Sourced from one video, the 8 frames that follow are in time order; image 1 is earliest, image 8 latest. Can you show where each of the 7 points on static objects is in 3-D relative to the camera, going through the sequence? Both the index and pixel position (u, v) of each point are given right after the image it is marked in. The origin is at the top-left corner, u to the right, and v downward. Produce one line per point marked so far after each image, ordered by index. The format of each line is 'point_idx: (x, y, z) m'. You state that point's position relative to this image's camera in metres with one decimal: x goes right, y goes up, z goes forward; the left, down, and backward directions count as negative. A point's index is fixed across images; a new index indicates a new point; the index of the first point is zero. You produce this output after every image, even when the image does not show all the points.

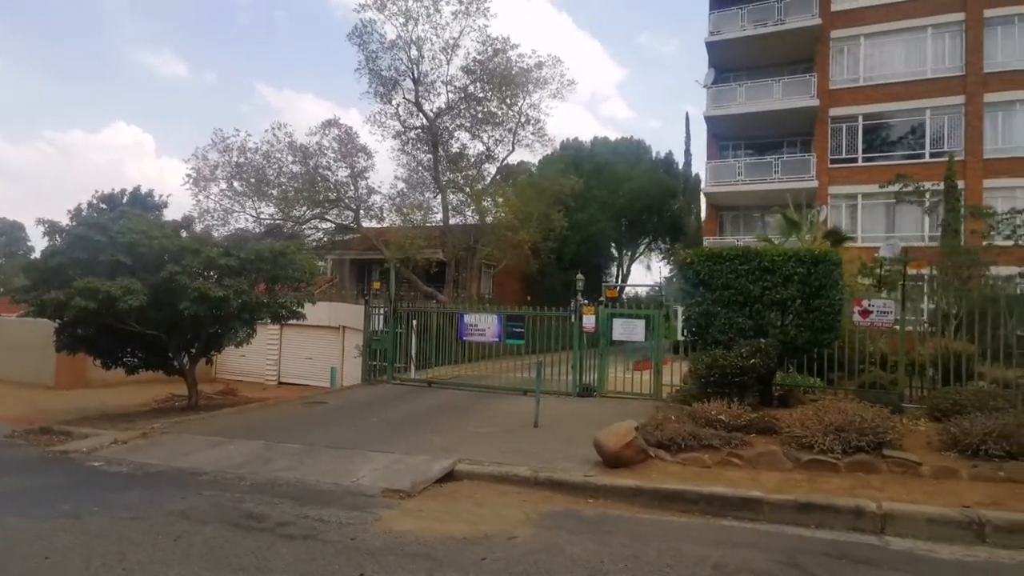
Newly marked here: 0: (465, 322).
0: (-0.9, -0.7, +15.8) m
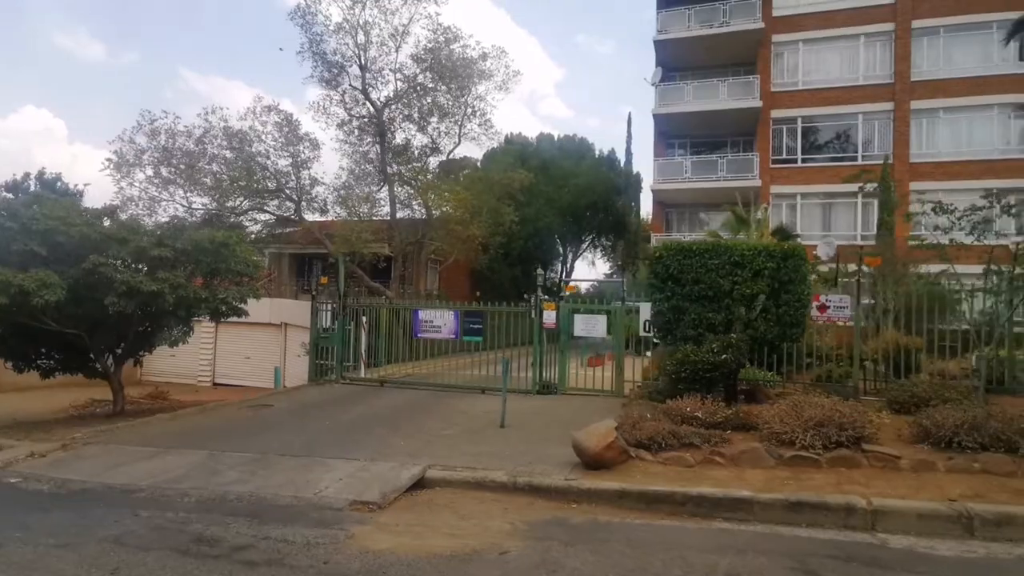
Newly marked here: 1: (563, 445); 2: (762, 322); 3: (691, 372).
0: (-1.7, -0.6, +15.0) m
1: (+0.7, -2.1, +10.3) m
2: (+3.8, -0.6, +12.0) m
3: (+2.7, -1.3, +11.8) m
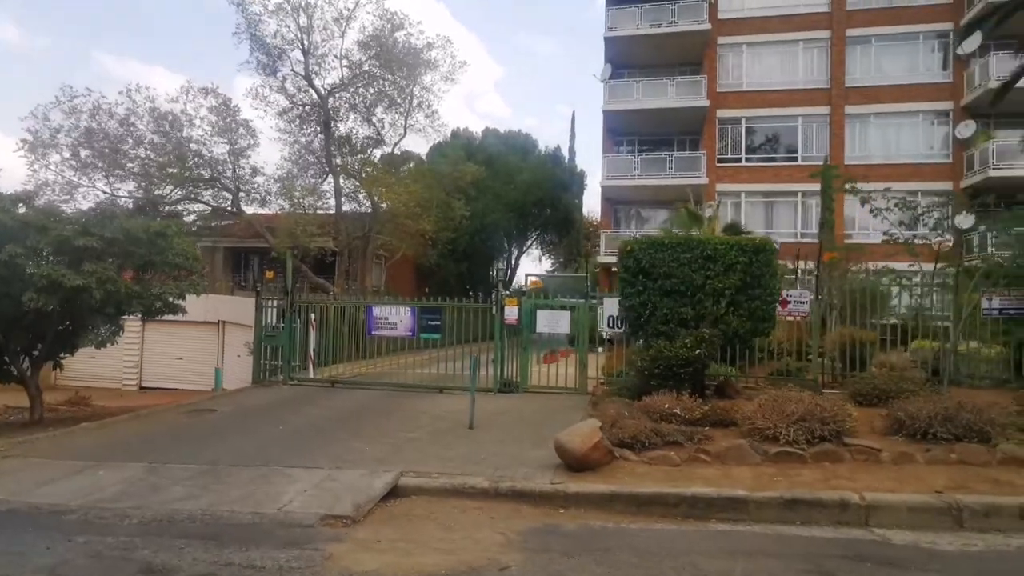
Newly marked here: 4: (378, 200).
0: (-2.5, -0.5, +14.2) m
1: (+0.3, -2.0, +9.7) m
2: (+3.3, -0.5, +11.7) m
3: (+2.2, -1.2, +11.4) m
4: (-3.3, +2.2, +19.4) m
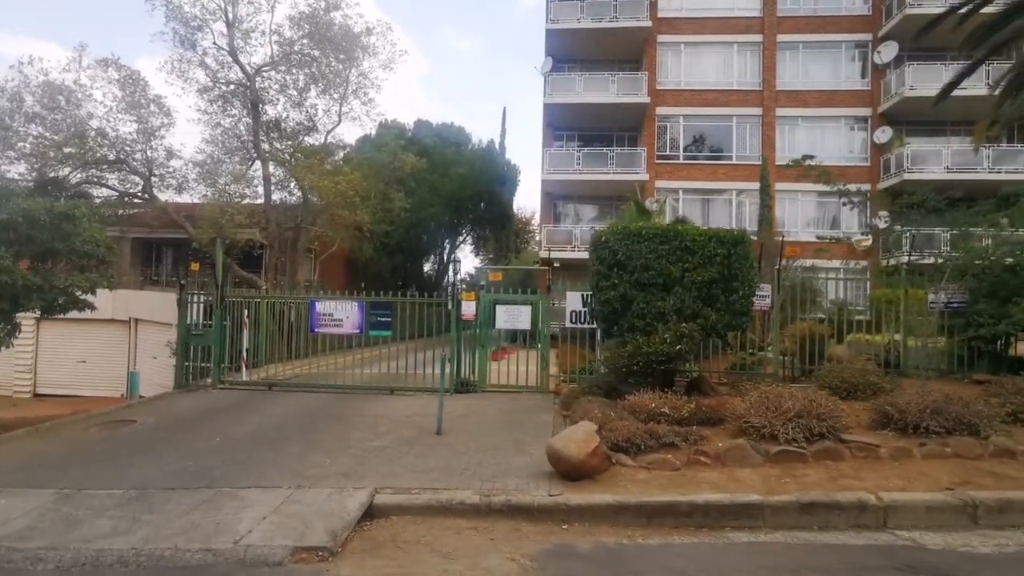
0: (-3.2, -0.4, +12.8) m
1: (+0.1, -1.8, +8.7) m
2: (+2.8, -0.3, +11.0) m
3: (+1.8, -1.1, +10.6) m
4: (-4.6, +2.3, +17.9) m
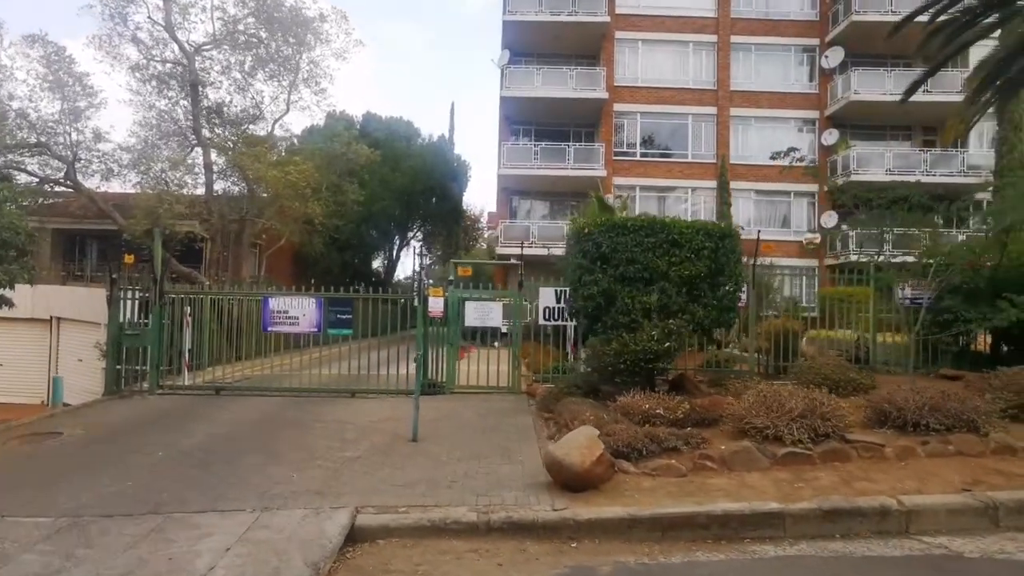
0: (-3.7, -0.3, +11.7) m
1: (0.0, -1.7, +7.9) m
2: (+2.5, -0.2, +10.4) m
3: (+1.5, -1.0, +9.8) m
4: (-5.5, +2.3, +16.7) m
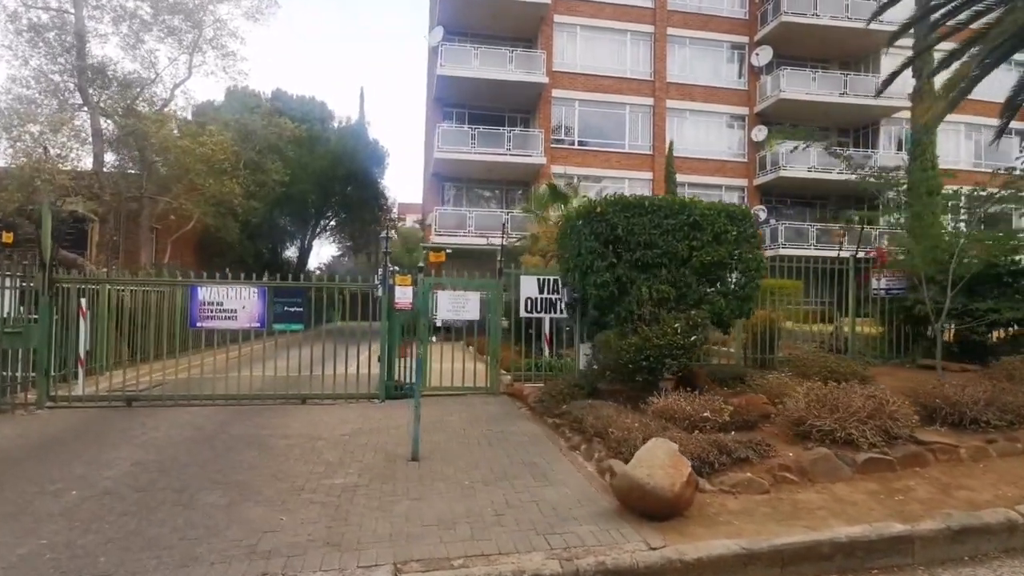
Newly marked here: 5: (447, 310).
0: (-3.9, -0.1, +9.4) m
1: (+0.3, -1.5, +6.2) m
2: (+2.4, 0.0, +9.0) m
3: (+1.5, -0.8, +8.3) m
4: (-6.4, +2.5, +14.1) m
5: (-0.8, -0.3, +9.9) m
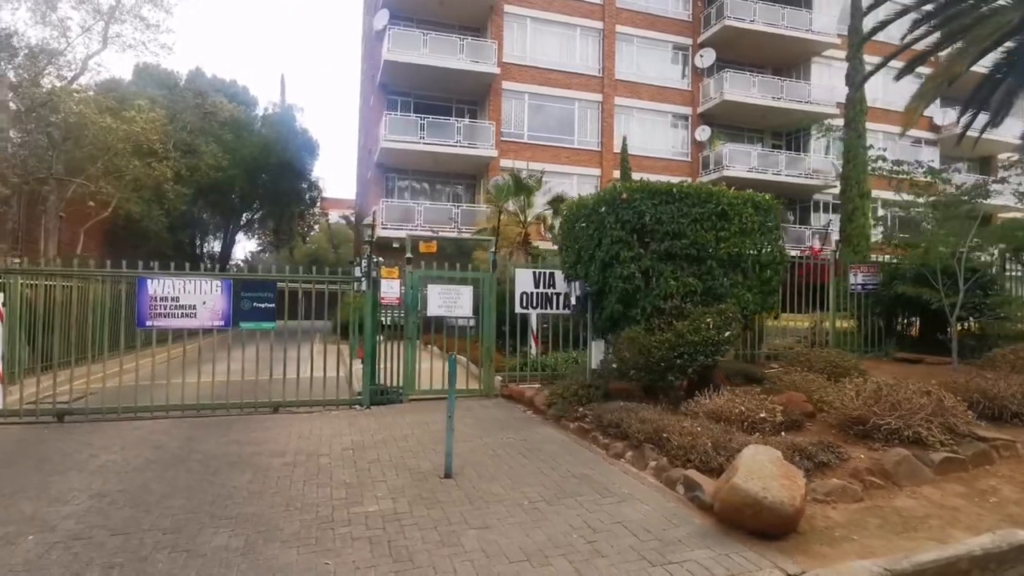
0: (-3.9, -0.1, +8.0) m
1: (+0.7, -1.4, +5.2) m
2: (+2.5, +0.1, +8.3) m
3: (+1.6, -0.6, +7.5) m
4: (-6.9, +2.5, +12.4) m
5: (-0.8, -0.2, +8.8) m
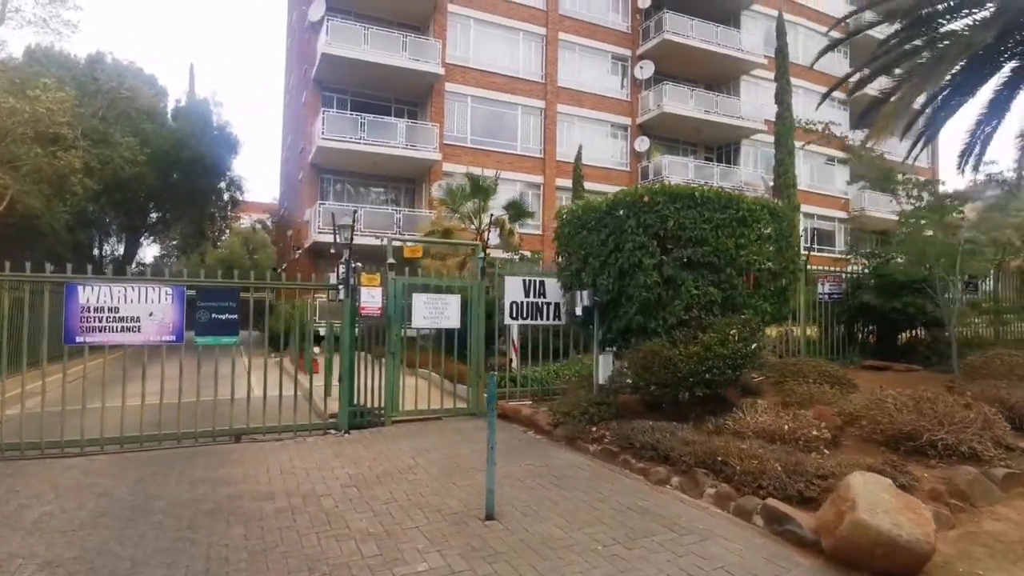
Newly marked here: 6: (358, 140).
0: (-3.8, -0.2, +6.7) m
1: (+1.0, -1.4, +4.5) m
2: (+2.4, 0.0, +7.8) m
3: (+1.7, -0.7, +6.9) m
4: (-7.4, +2.3, +10.7) m
5: (-0.9, -0.3, +7.8) m
6: (-3.7, +3.4, +18.3) m
